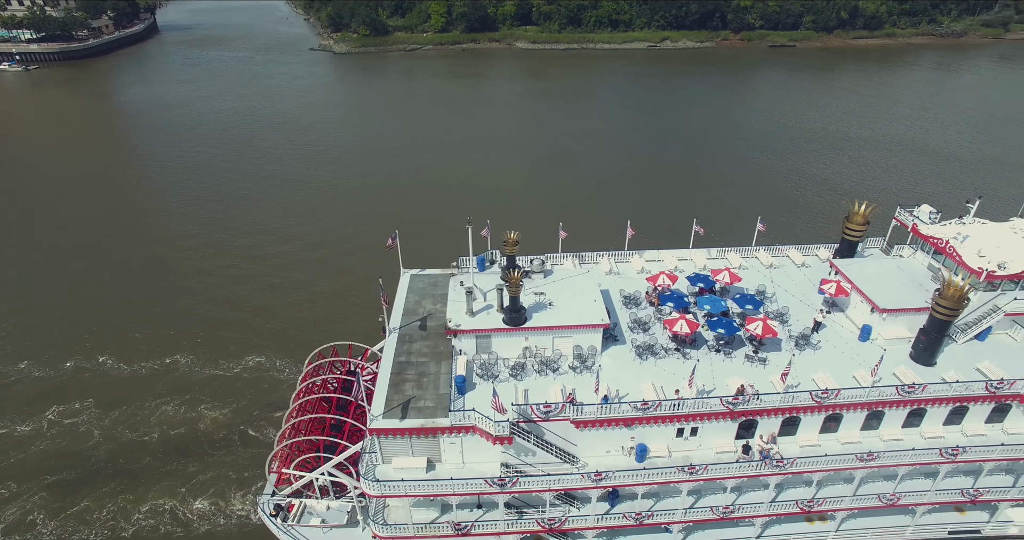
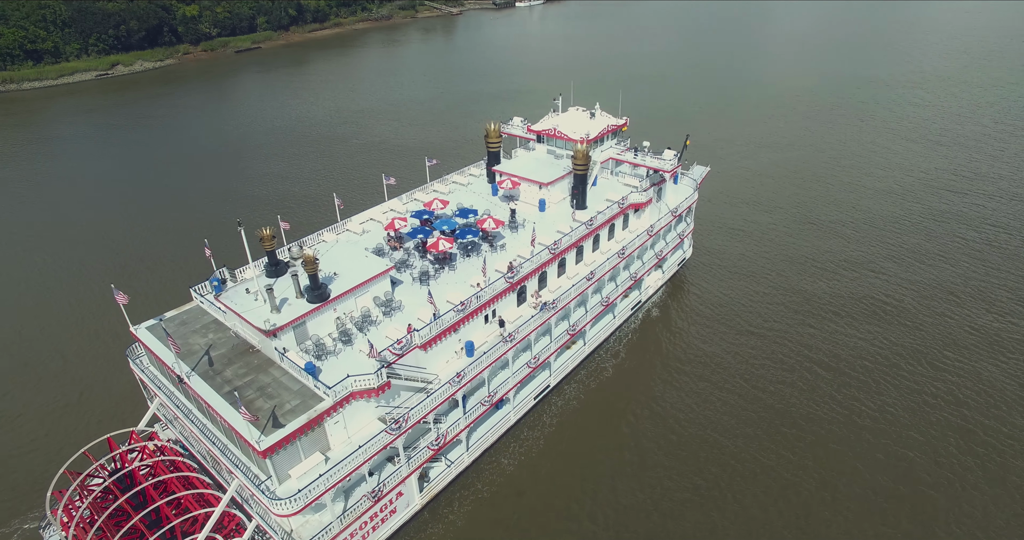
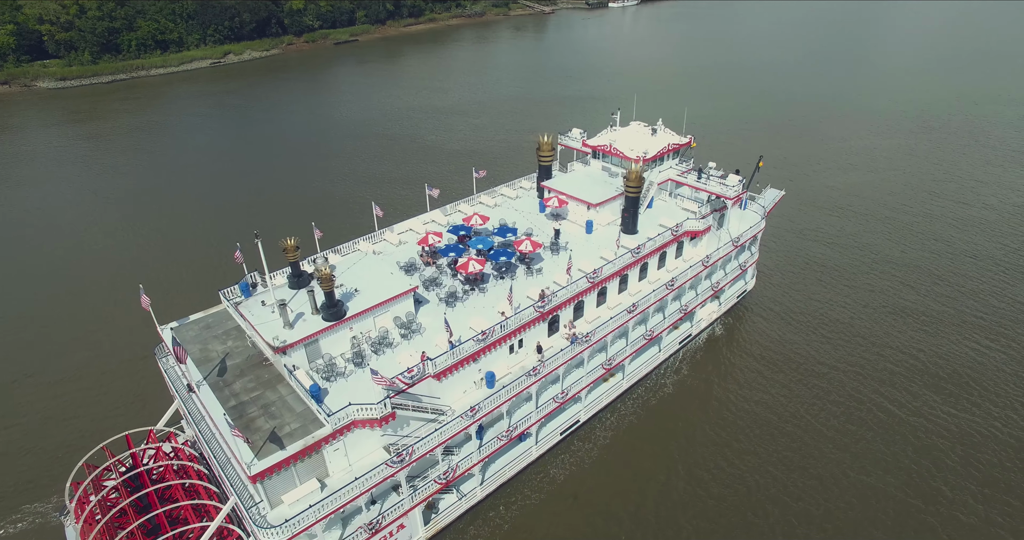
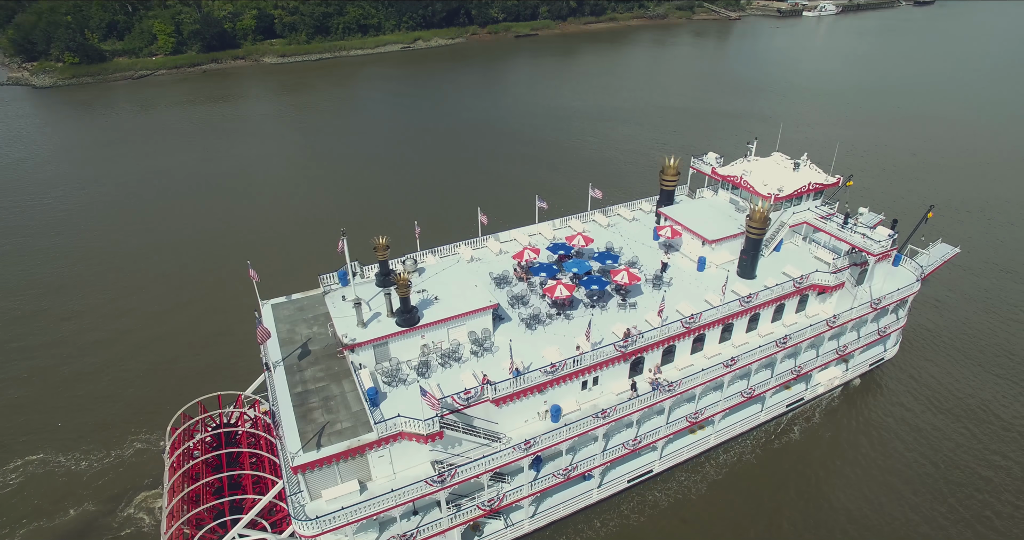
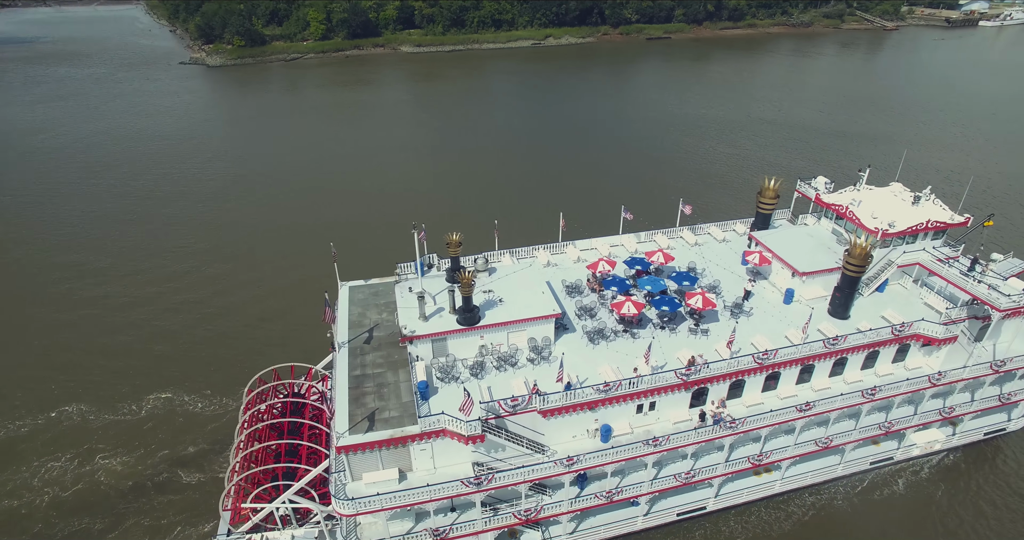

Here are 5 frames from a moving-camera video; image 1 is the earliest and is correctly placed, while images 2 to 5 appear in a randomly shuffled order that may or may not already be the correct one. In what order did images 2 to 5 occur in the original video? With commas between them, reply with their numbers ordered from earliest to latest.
5, 4, 3, 2
